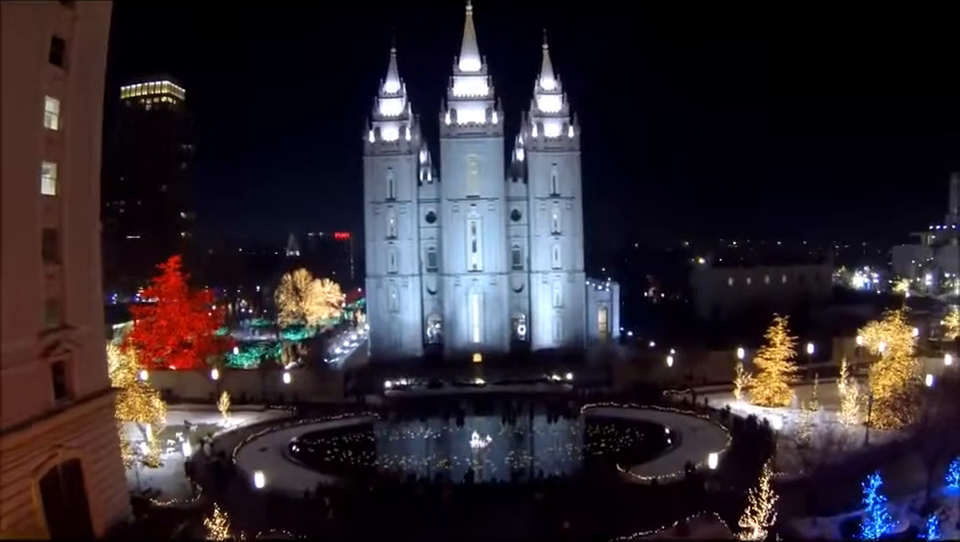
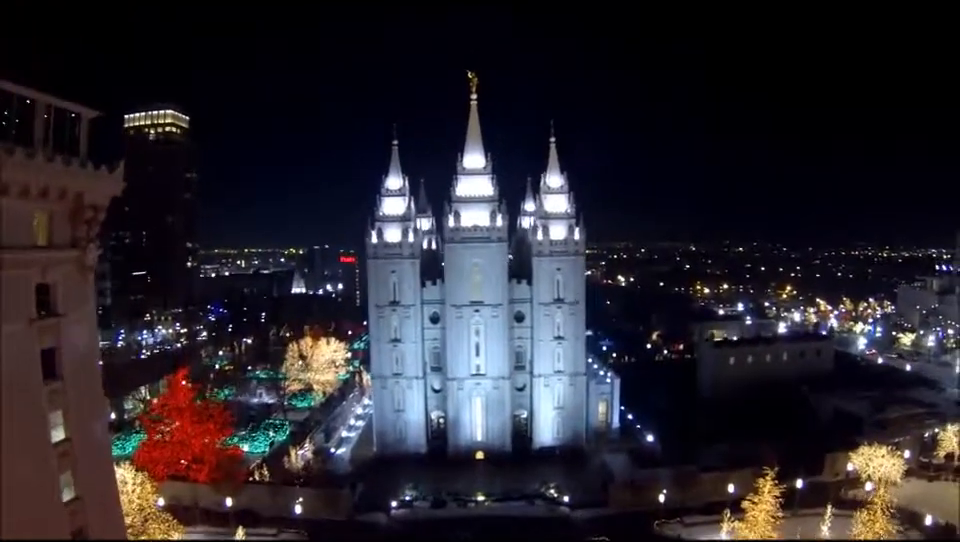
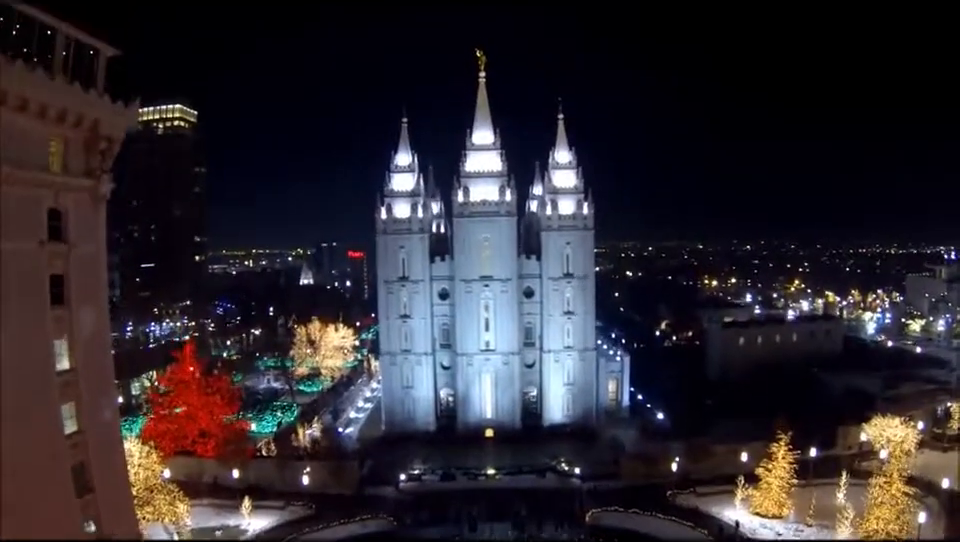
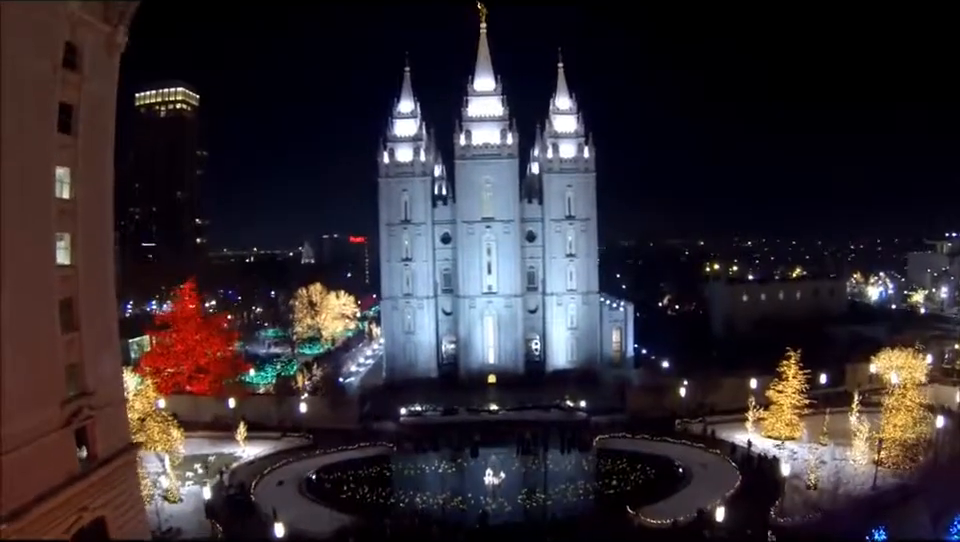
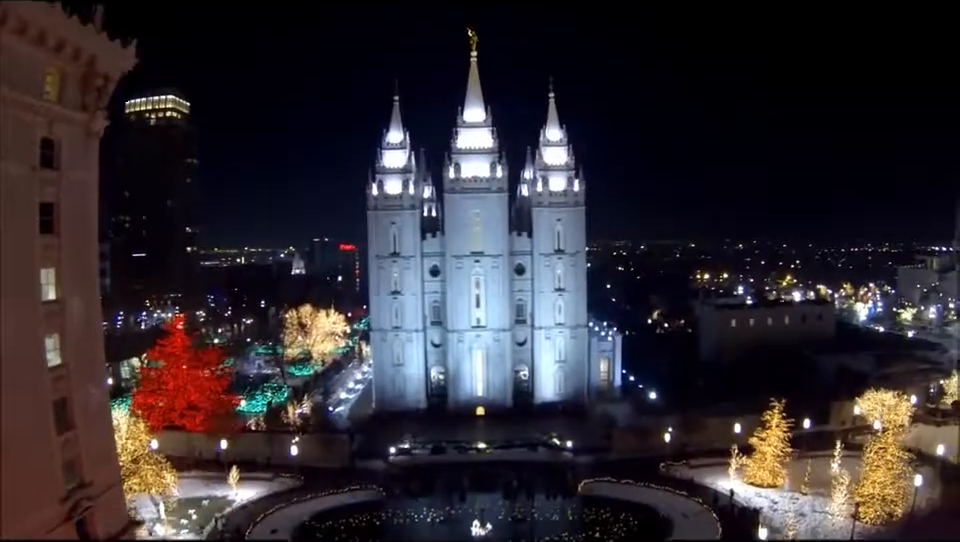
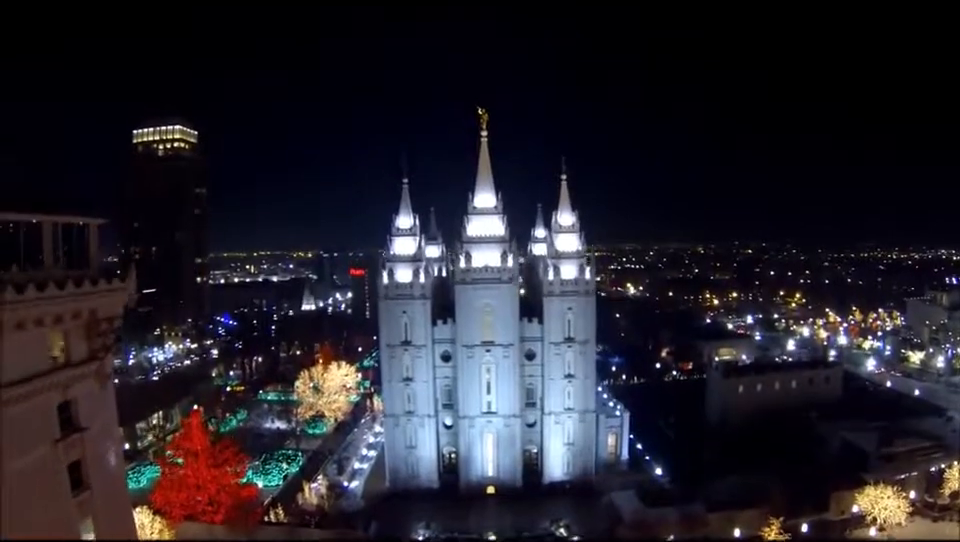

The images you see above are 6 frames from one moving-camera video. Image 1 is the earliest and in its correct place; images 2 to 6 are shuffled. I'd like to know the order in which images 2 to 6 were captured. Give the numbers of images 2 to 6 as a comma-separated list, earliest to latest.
4, 5, 3, 2, 6
